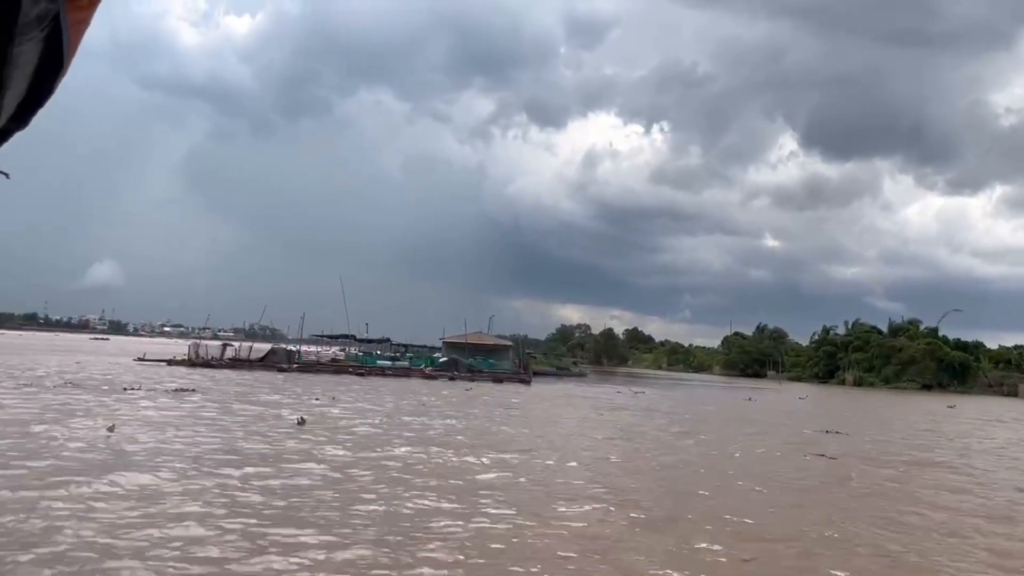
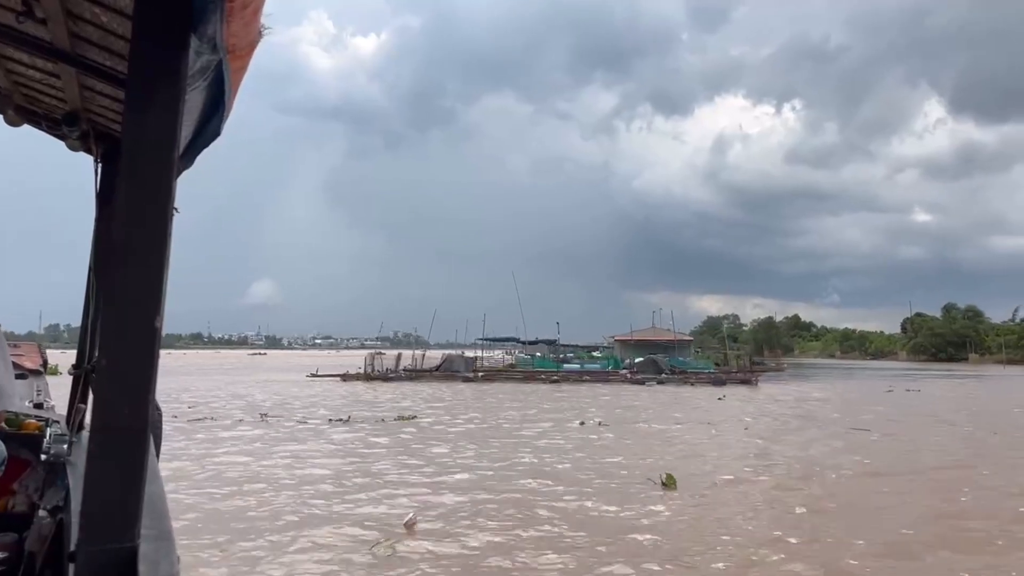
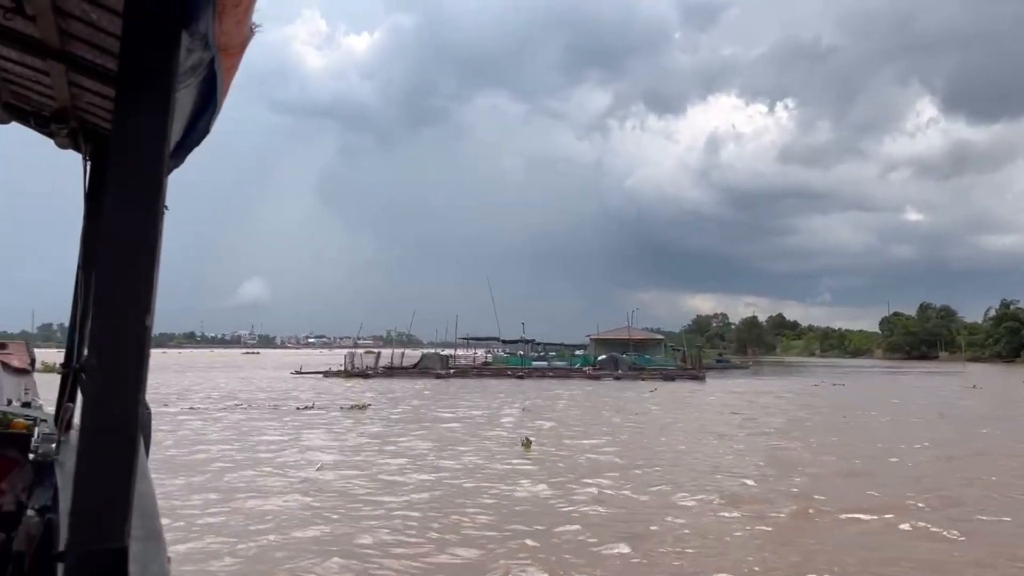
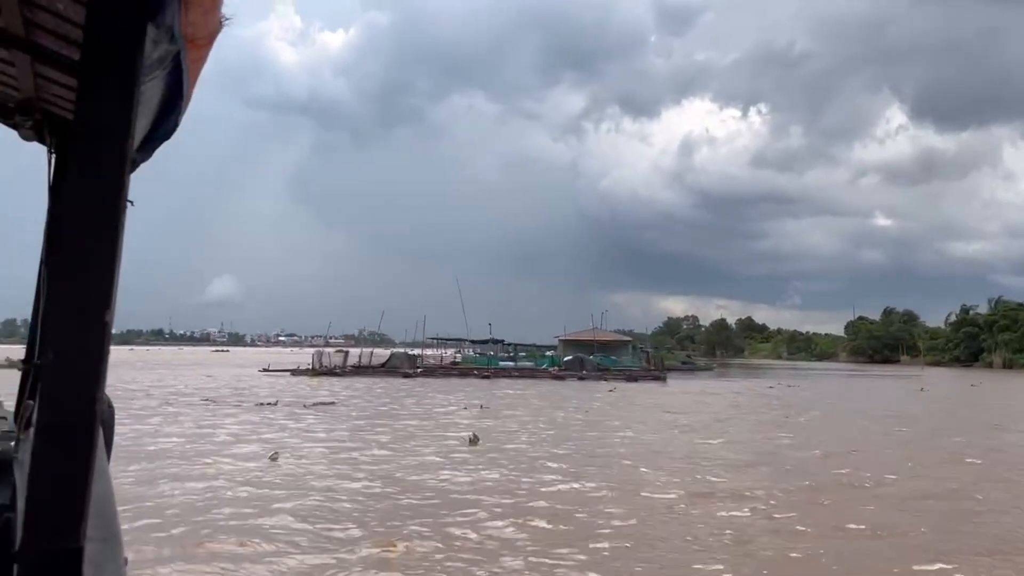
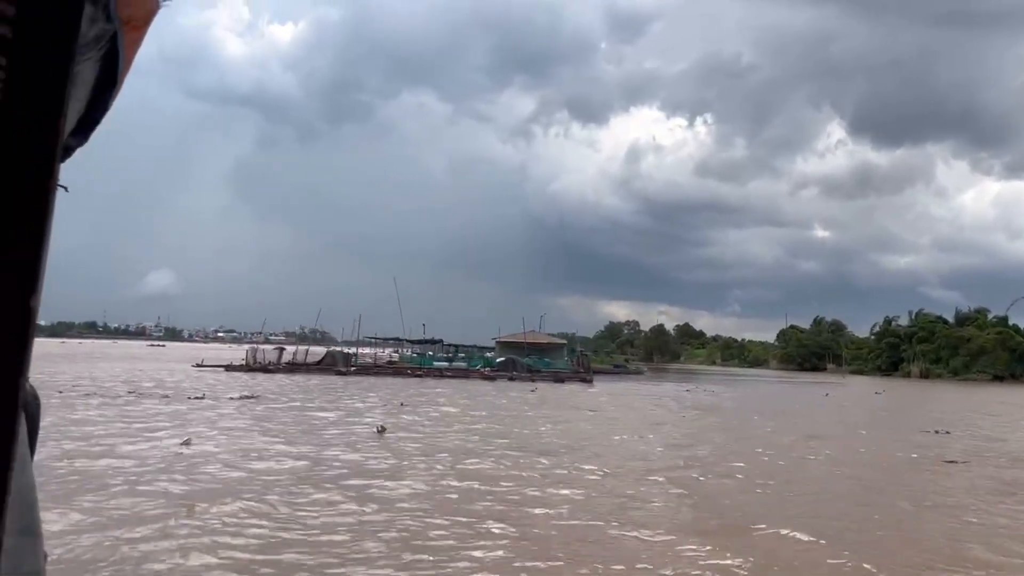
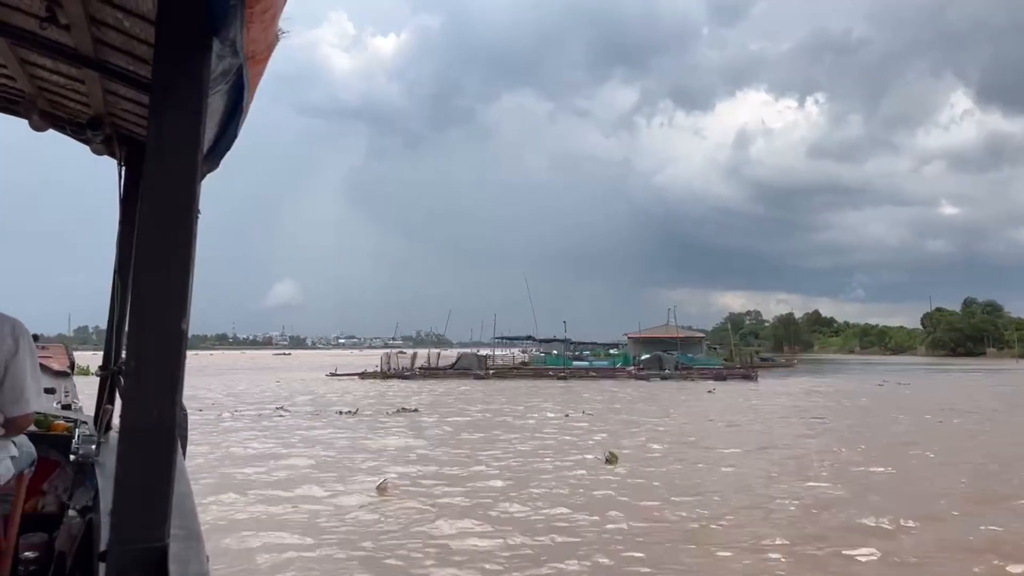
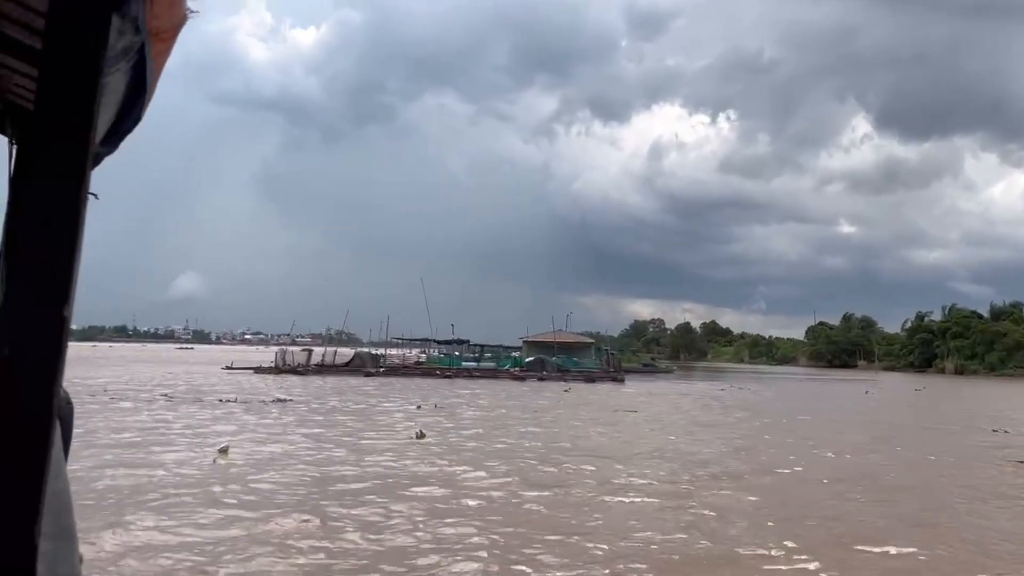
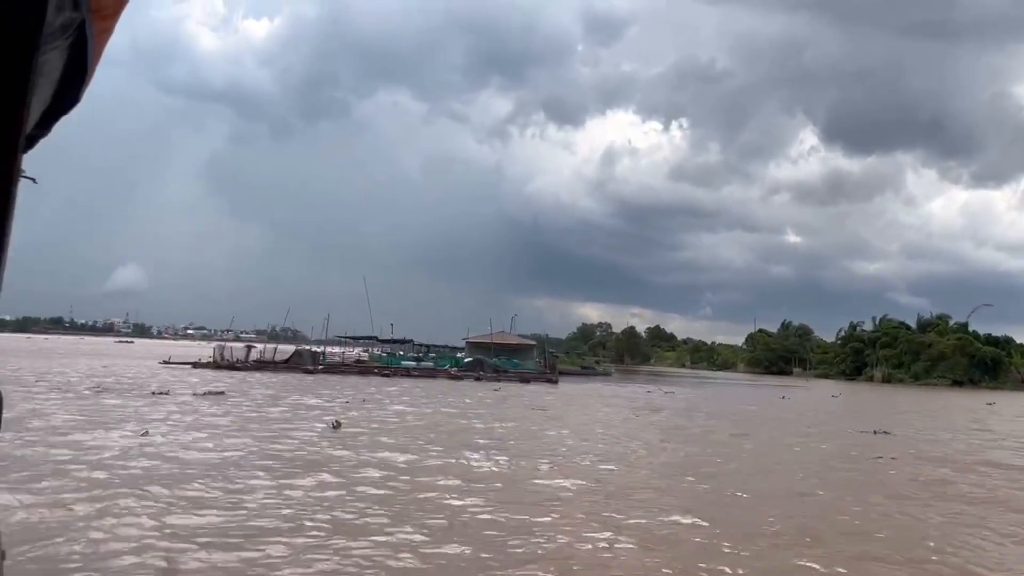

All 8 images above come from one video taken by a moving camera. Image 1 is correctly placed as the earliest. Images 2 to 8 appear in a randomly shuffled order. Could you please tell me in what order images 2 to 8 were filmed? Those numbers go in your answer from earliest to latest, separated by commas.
8, 5, 7, 4, 3, 6, 2
